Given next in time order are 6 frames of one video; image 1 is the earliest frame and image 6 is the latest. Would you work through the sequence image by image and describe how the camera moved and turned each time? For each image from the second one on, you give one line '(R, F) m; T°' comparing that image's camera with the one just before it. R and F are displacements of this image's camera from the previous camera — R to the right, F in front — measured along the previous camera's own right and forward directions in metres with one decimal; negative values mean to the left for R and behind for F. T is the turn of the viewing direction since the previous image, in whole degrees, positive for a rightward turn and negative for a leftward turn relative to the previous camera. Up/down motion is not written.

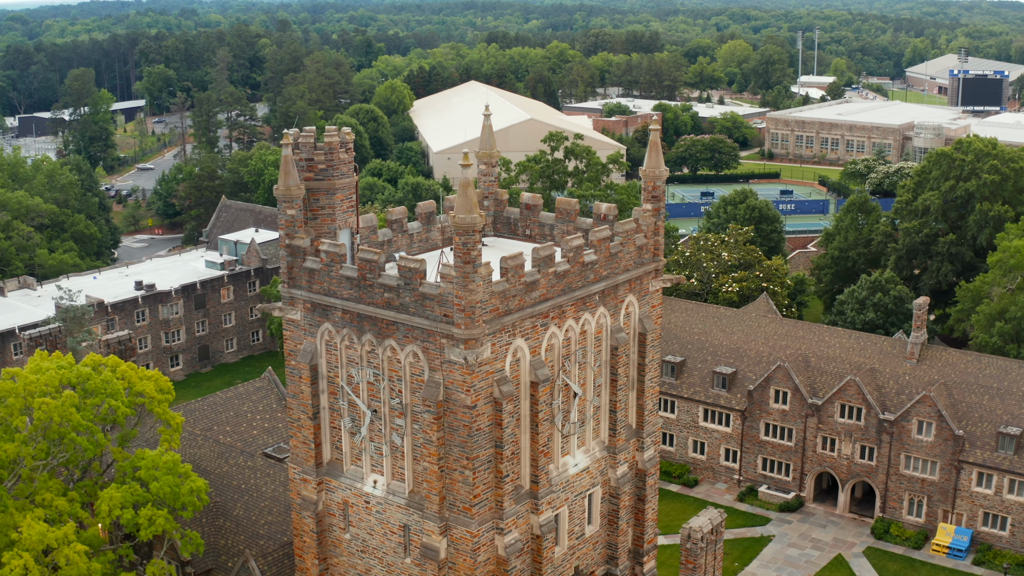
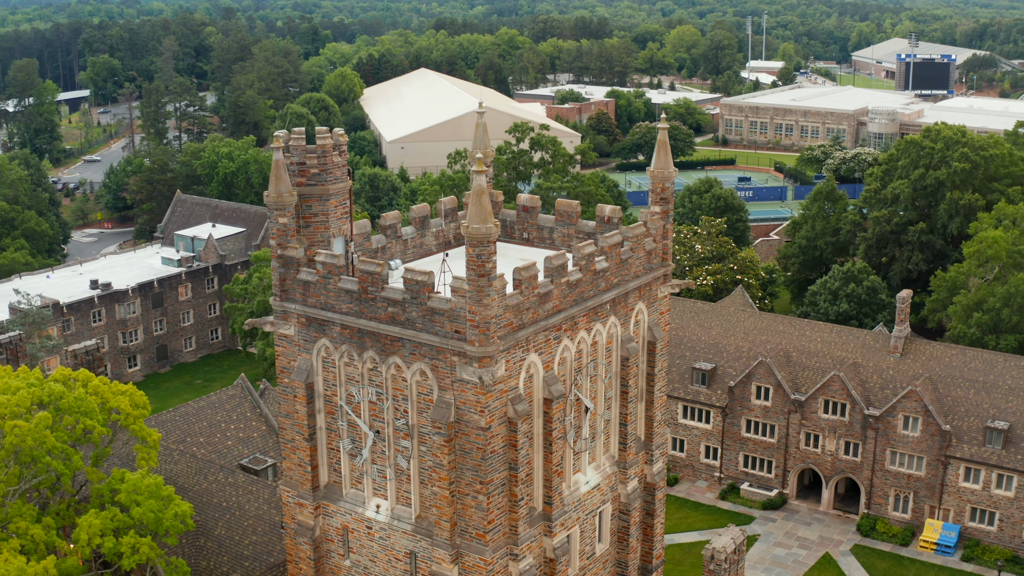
(-1.4, +1.7) m; +3°
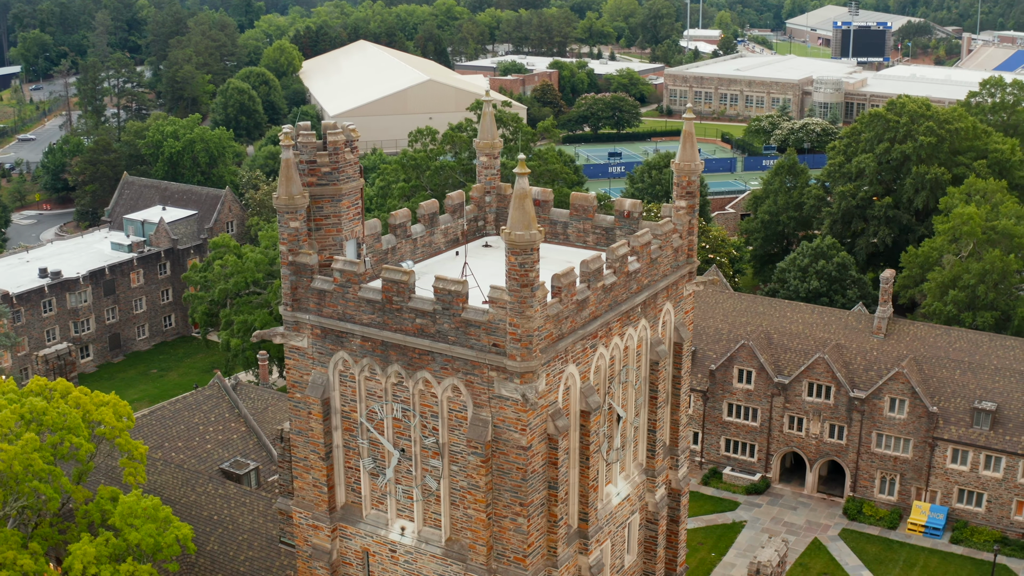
(-2.1, +1.8) m; +3°
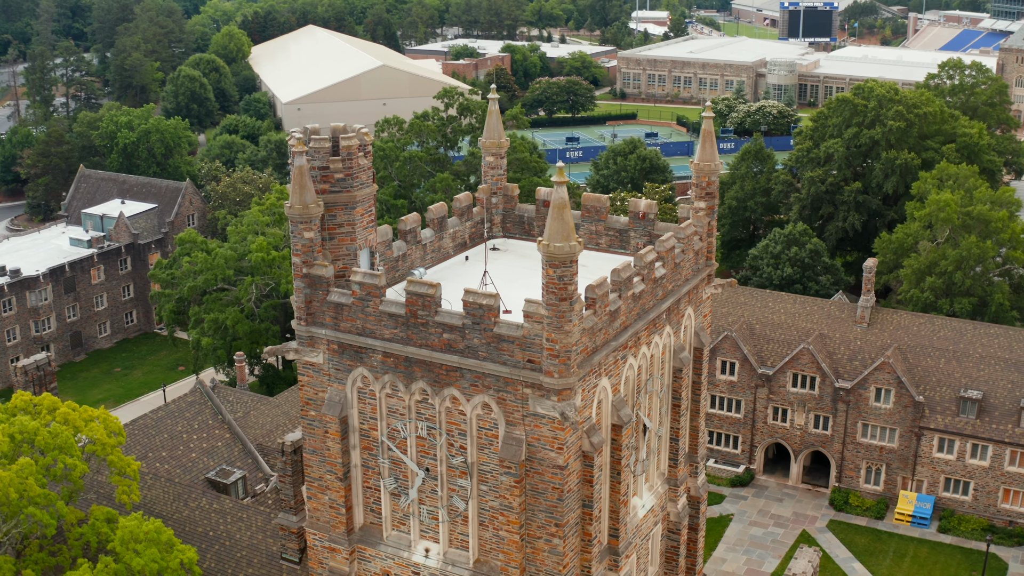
(-1.6, +1.1) m; +3°
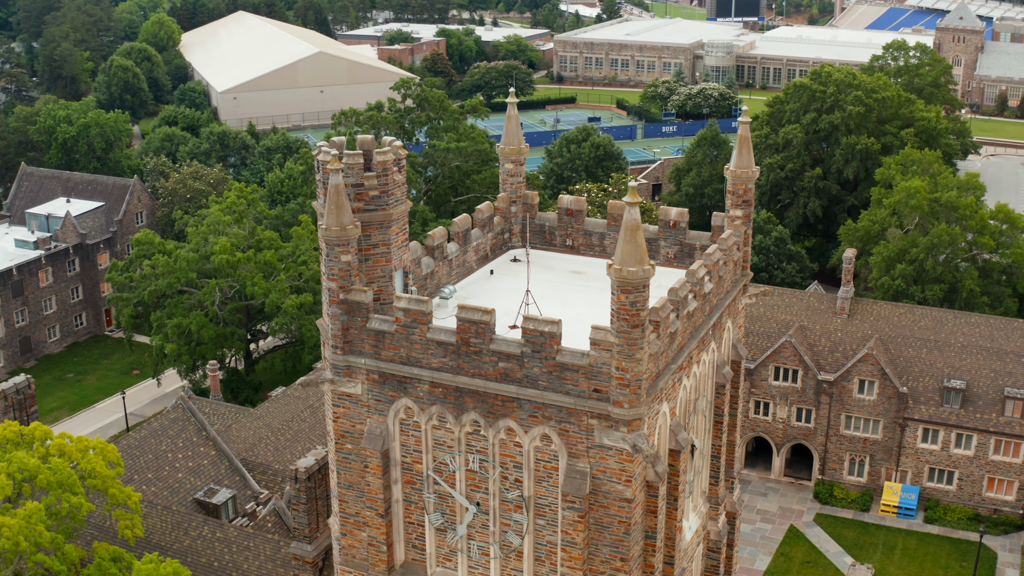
(-2.4, +1.3) m; +4°
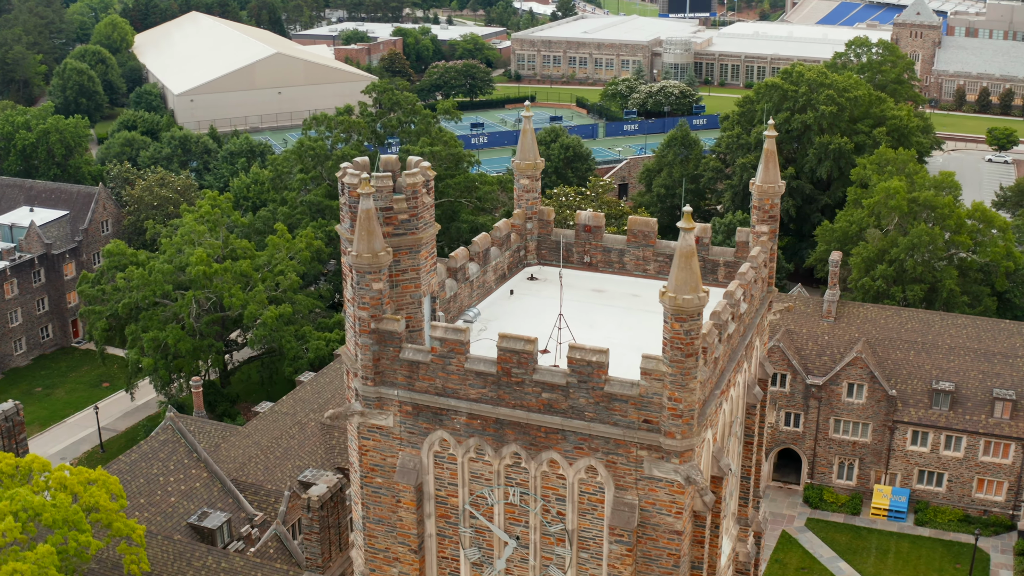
(-1.6, +0.8) m; +2°
